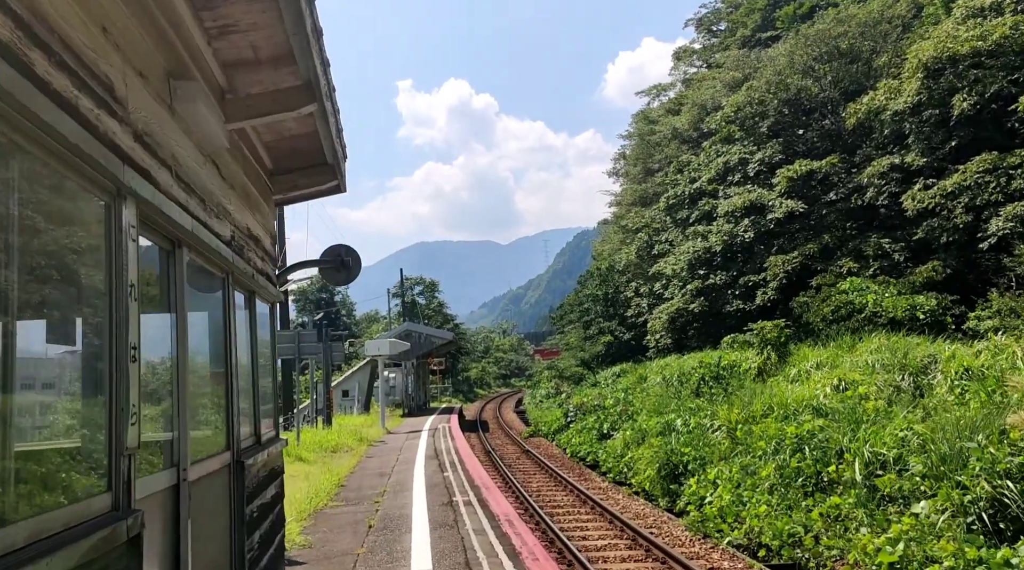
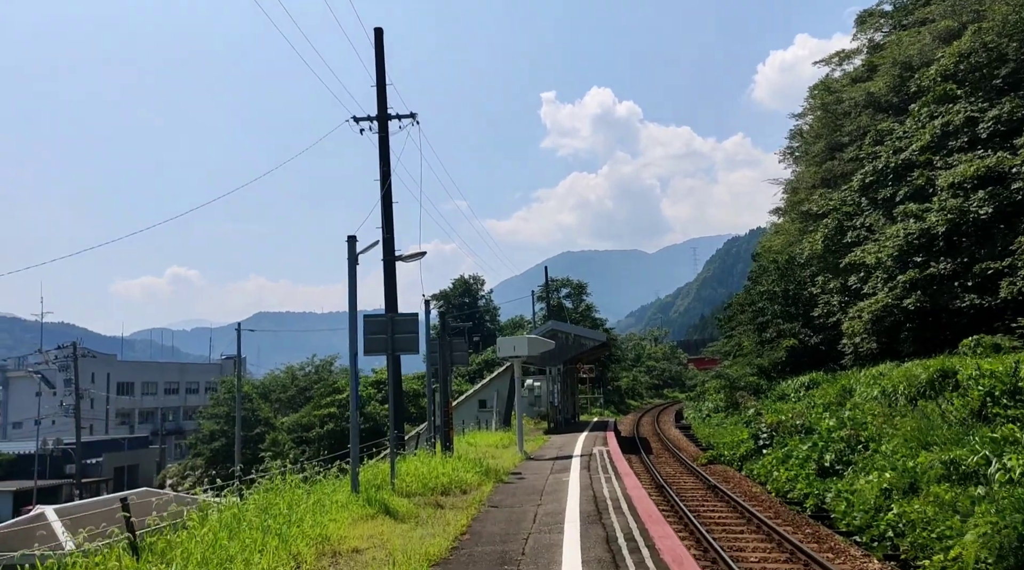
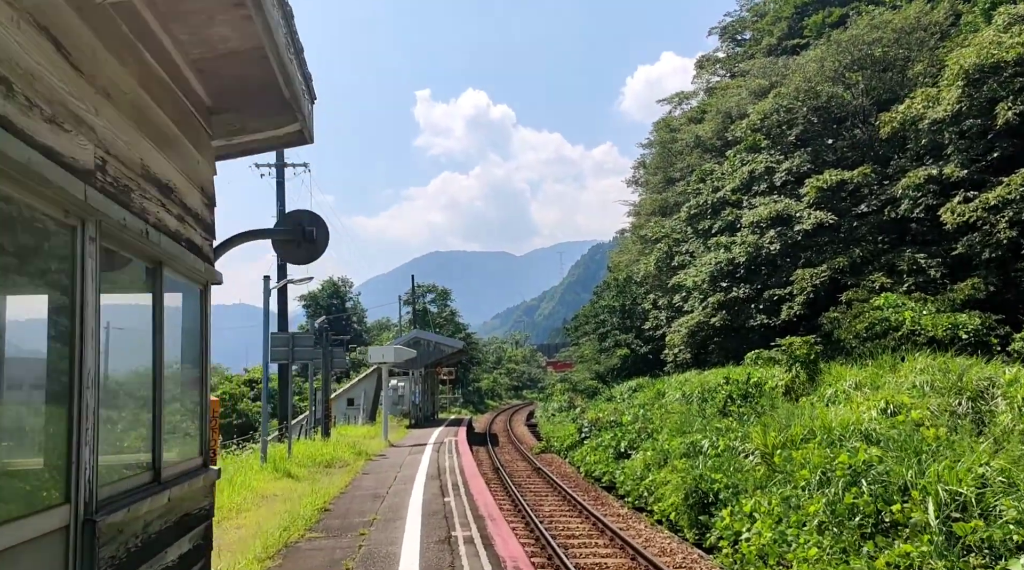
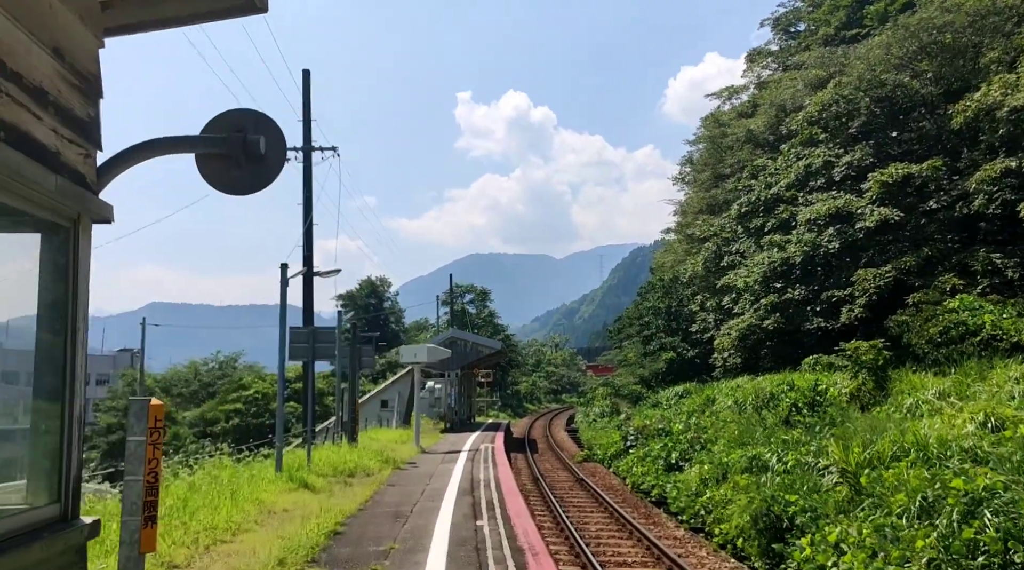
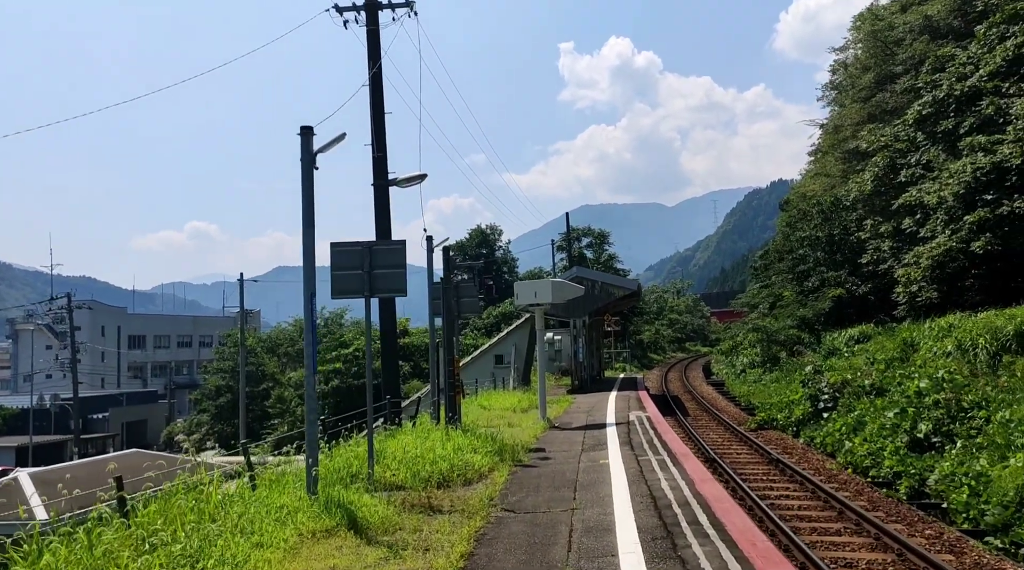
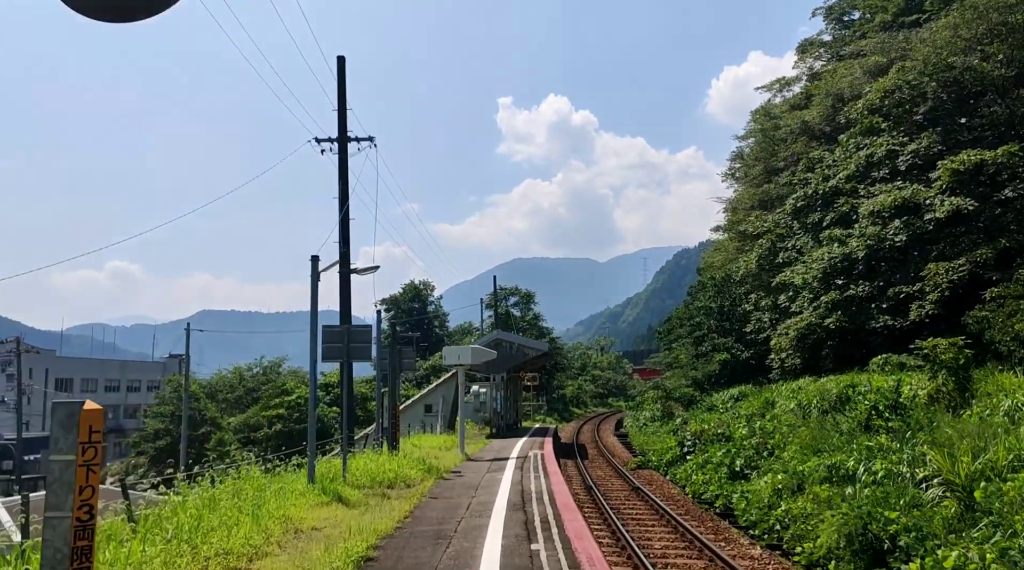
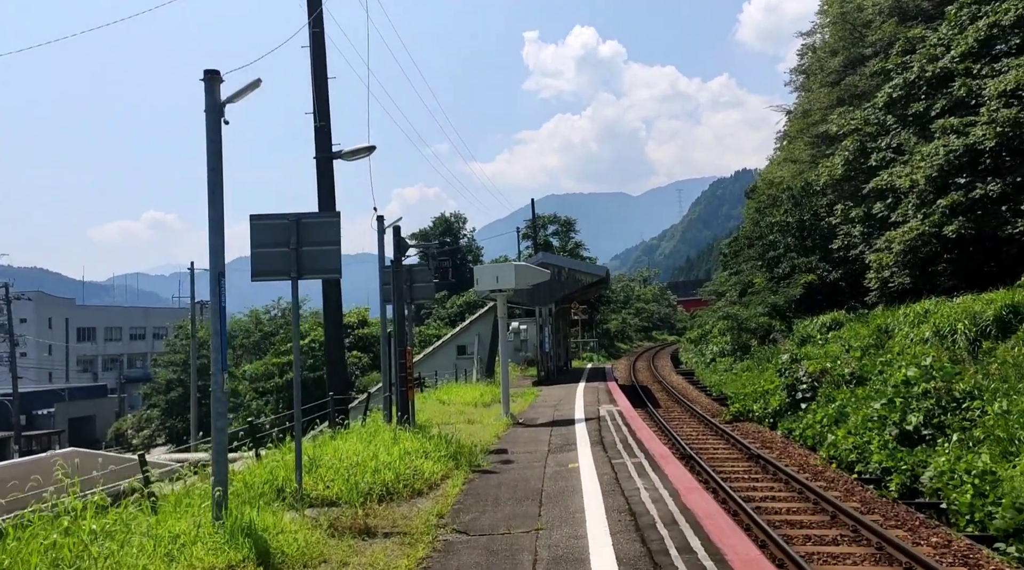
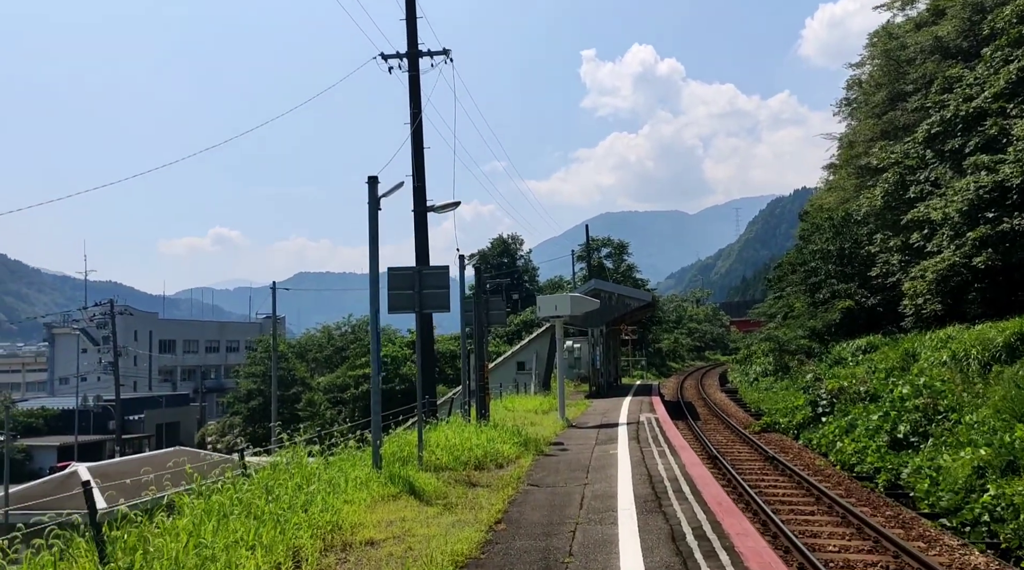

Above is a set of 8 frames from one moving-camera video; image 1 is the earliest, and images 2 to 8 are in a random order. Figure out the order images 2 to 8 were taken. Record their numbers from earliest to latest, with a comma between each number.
3, 4, 6, 2, 8, 5, 7
